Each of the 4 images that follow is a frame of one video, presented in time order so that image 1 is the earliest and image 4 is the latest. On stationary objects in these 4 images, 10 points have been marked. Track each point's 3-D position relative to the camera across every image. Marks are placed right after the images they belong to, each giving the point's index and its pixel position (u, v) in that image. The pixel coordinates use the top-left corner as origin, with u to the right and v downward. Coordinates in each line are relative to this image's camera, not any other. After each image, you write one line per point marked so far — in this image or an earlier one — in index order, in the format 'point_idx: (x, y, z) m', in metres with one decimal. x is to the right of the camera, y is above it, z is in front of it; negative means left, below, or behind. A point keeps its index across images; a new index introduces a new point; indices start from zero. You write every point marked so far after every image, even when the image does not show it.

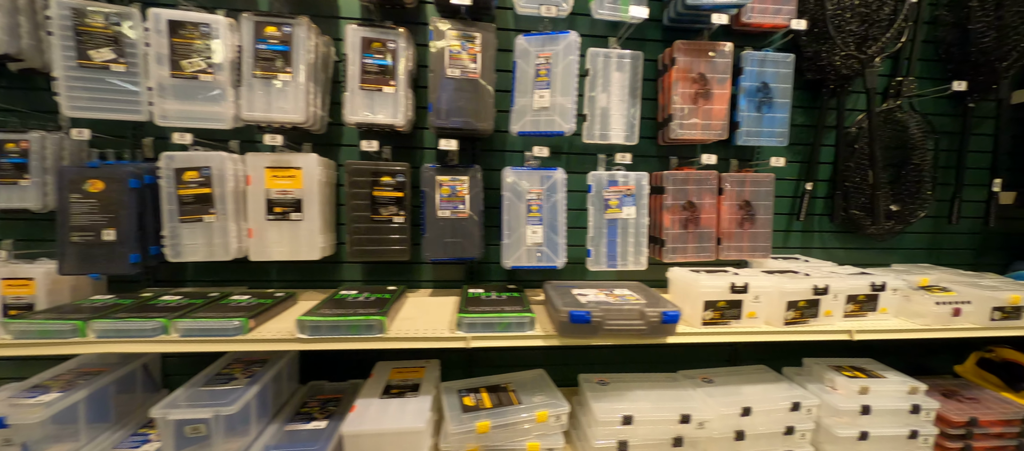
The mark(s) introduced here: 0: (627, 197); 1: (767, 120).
0: (+0.5, +0.1, +1.6) m
1: (+1.2, +0.5, +1.8) m
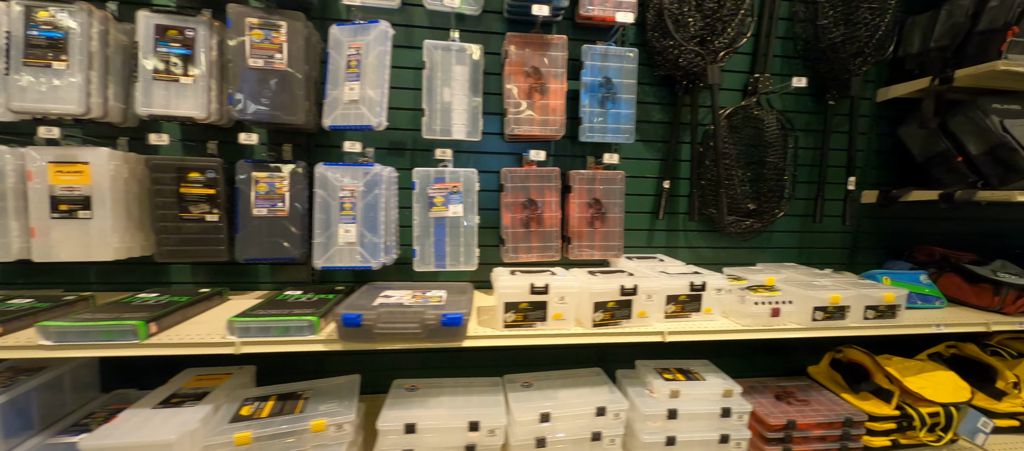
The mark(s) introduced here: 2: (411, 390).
0: (-0.3, +0.1, +1.6) m
1: (+0.5, +0.5, +1.8) m
2: (-0.4, -0.6, +1.4) m
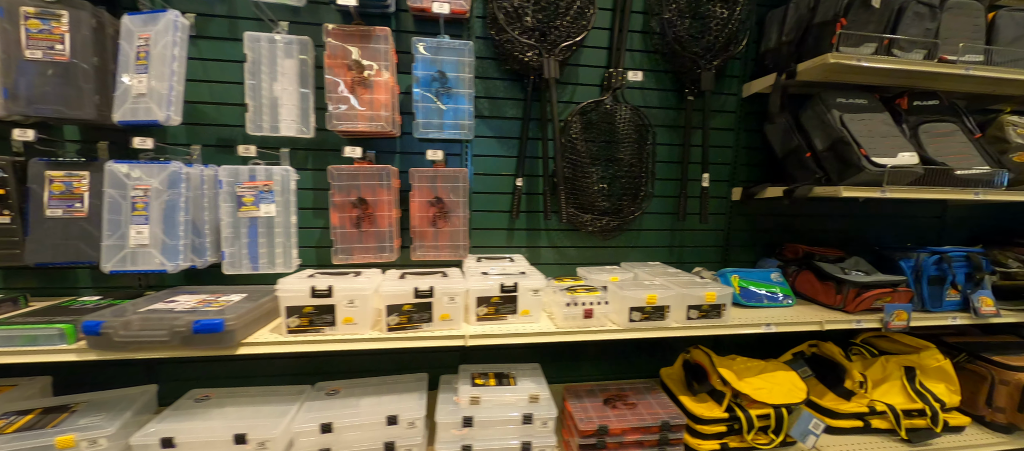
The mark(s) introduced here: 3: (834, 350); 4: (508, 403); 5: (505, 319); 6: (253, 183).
0: (-1.0, +0.1, +1.5) m
1: (-0.3, +0.5, +1.7) m
2: (-1.1, -0.6, +1.4) m
3: (+1.6, -0.6, +1.9) m
4: (0.0, -0.7, +1.4) m
5: (0.0, -0.4, +1.5) m
6: (-1.1, +0.2, +1.5) m
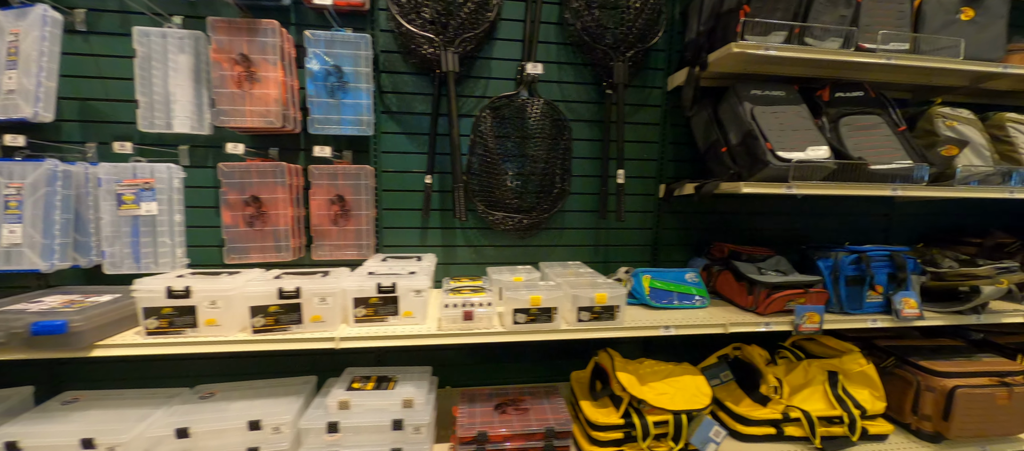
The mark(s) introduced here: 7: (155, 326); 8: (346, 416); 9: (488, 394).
0: (-1.5, +0.1, +1.5) m
1: (-0.7, +0.5, +1.6) m
2: (-1.6, -0.6, +1.3) m
3: (+1.2, -0.6, +1.8) m
4: (-0.5, -0.6, +1.3) m
5: (-0.5, -0.4, +1.4) m
6: (-1.5, +0.2, +1.5) m
7: (-1.2, -0.3, +1.3) m
8: (-0.6, -0.7, +1.3) m
9: (-0.1, -0.7, +1.6) m
